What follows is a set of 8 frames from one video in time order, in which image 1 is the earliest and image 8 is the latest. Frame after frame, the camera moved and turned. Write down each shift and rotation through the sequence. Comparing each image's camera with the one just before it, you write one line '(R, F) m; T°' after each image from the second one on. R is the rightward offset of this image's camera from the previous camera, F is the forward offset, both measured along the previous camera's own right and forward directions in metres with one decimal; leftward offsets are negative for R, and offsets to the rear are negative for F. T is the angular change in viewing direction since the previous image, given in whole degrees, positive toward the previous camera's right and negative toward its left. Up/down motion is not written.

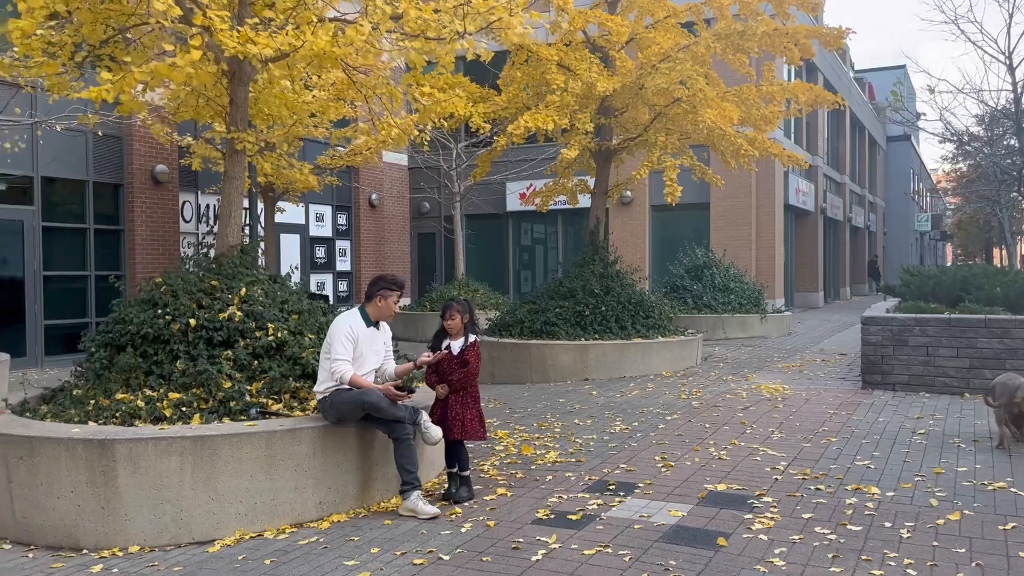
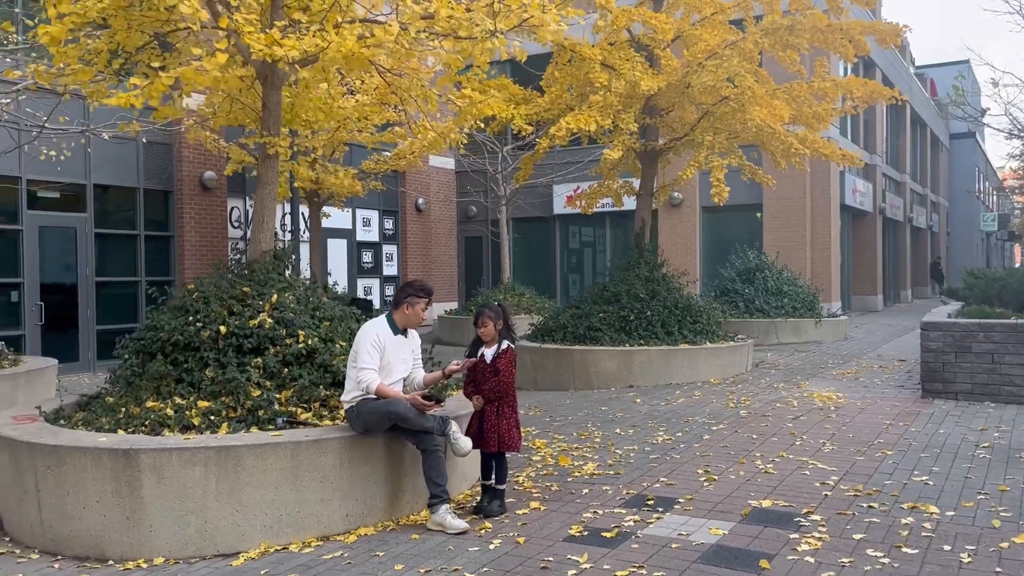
(+0.1, +0.2) m; -3°
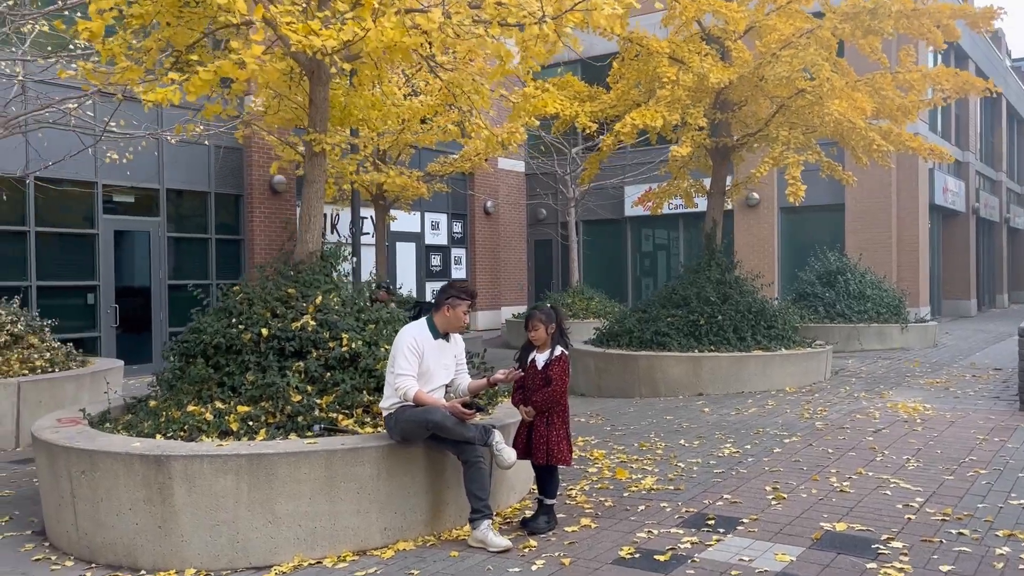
(+0.2, +0.4) m; -5°
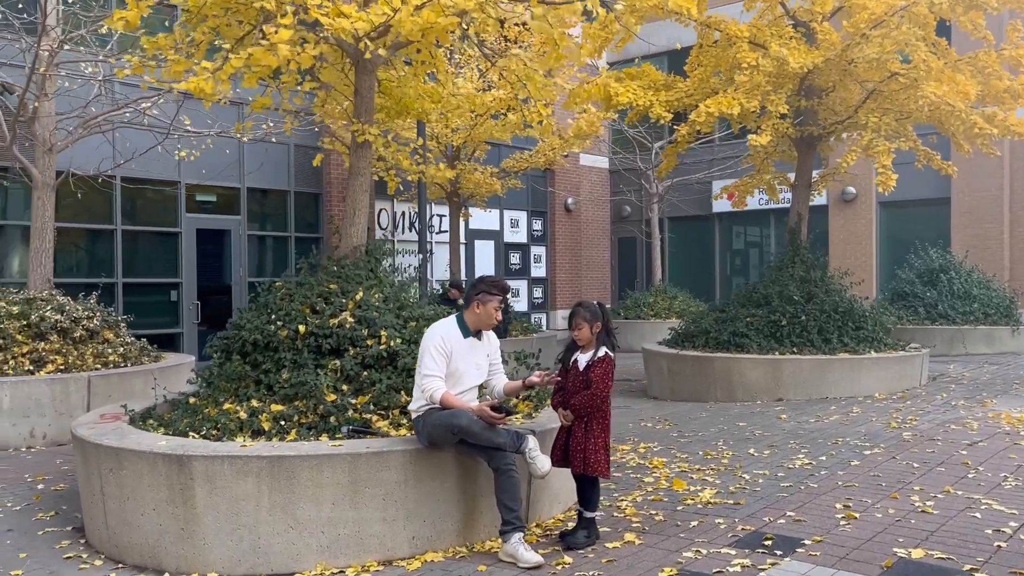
(+0.3, +0.4) m; -6°
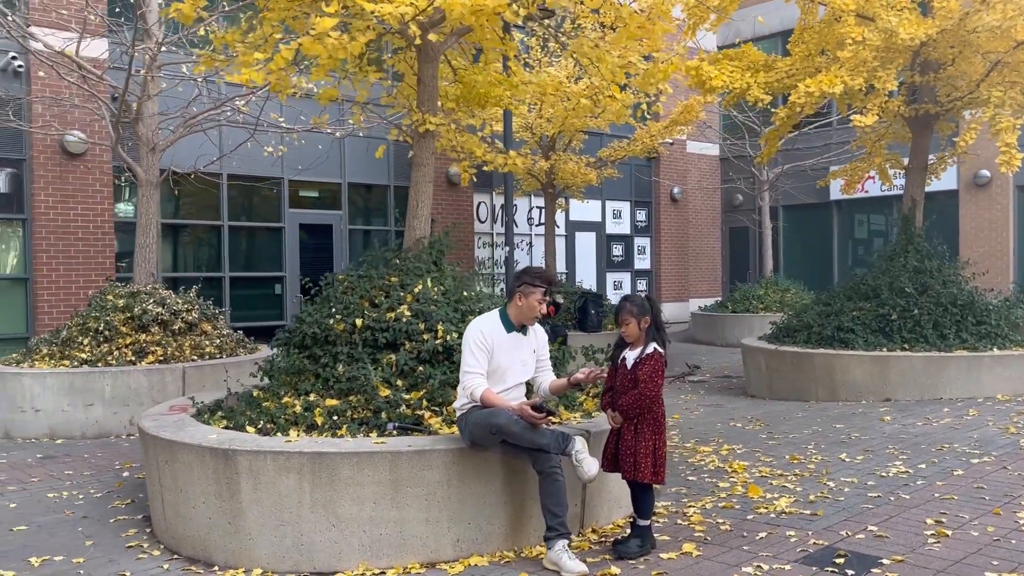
(+0.4, +0.3) m; -8°
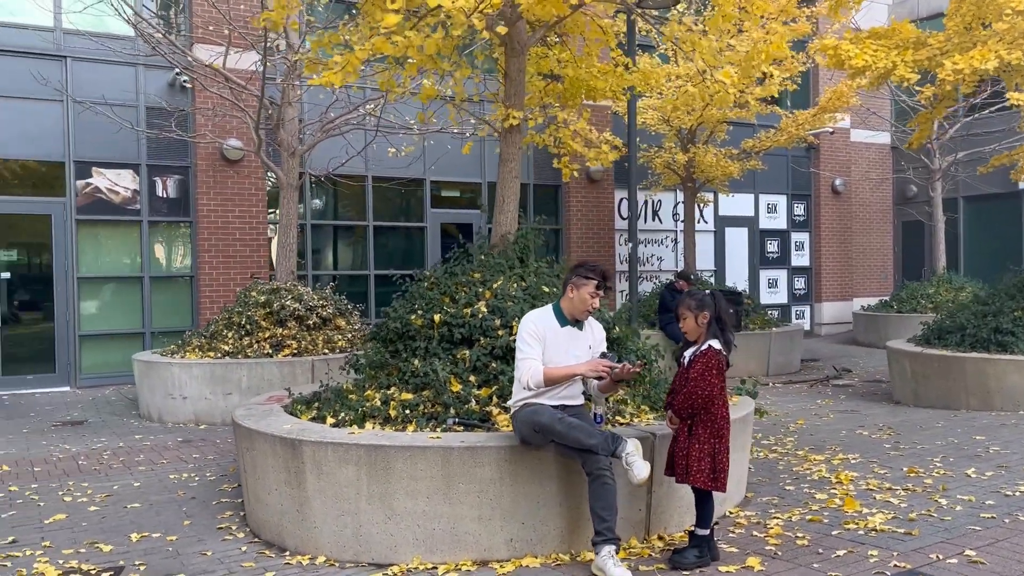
(+0.6, +0.2) m; -11°
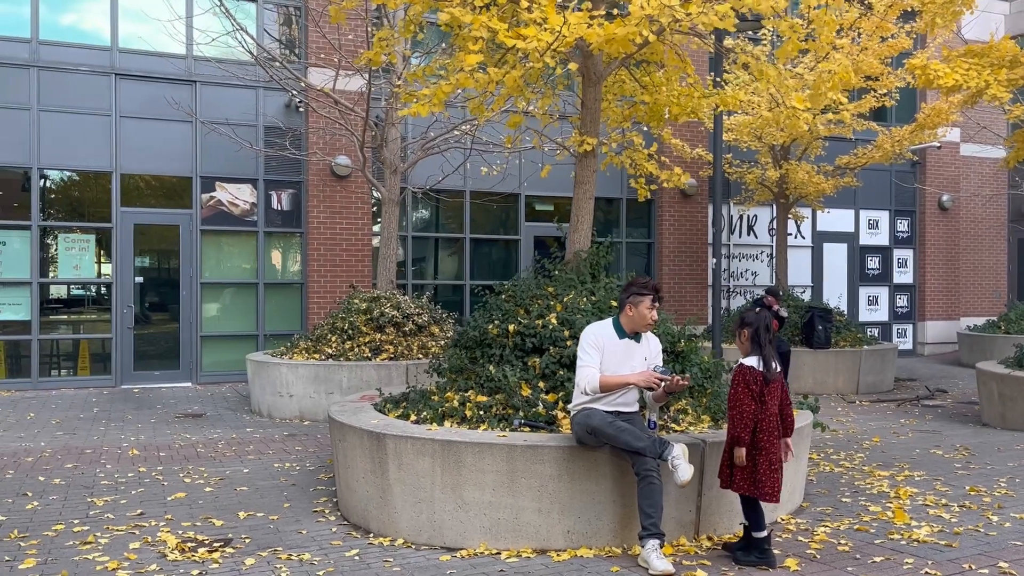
(+0.2, -0.5) m; -7°
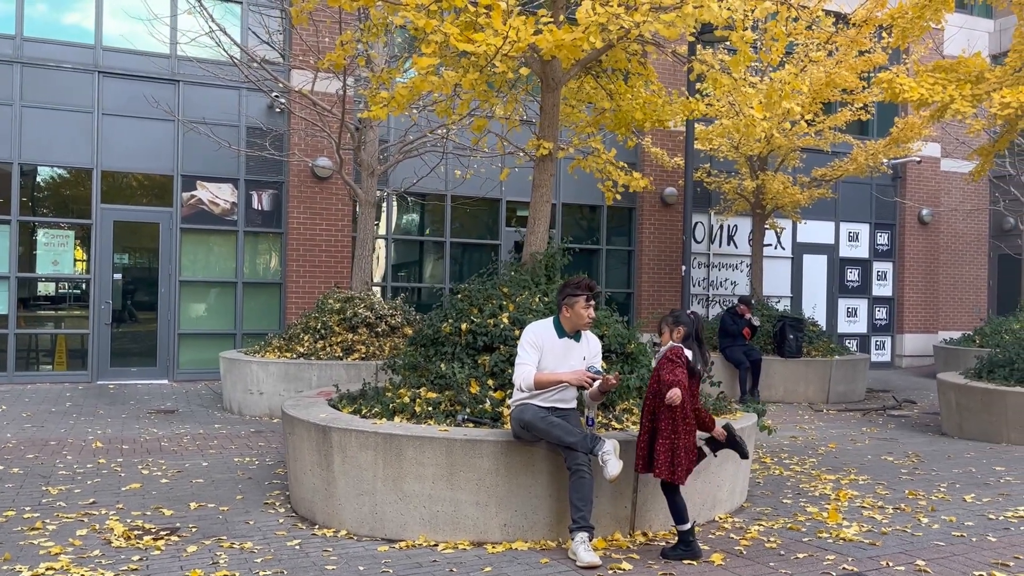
(+0.3, -0.1) m; 0°
